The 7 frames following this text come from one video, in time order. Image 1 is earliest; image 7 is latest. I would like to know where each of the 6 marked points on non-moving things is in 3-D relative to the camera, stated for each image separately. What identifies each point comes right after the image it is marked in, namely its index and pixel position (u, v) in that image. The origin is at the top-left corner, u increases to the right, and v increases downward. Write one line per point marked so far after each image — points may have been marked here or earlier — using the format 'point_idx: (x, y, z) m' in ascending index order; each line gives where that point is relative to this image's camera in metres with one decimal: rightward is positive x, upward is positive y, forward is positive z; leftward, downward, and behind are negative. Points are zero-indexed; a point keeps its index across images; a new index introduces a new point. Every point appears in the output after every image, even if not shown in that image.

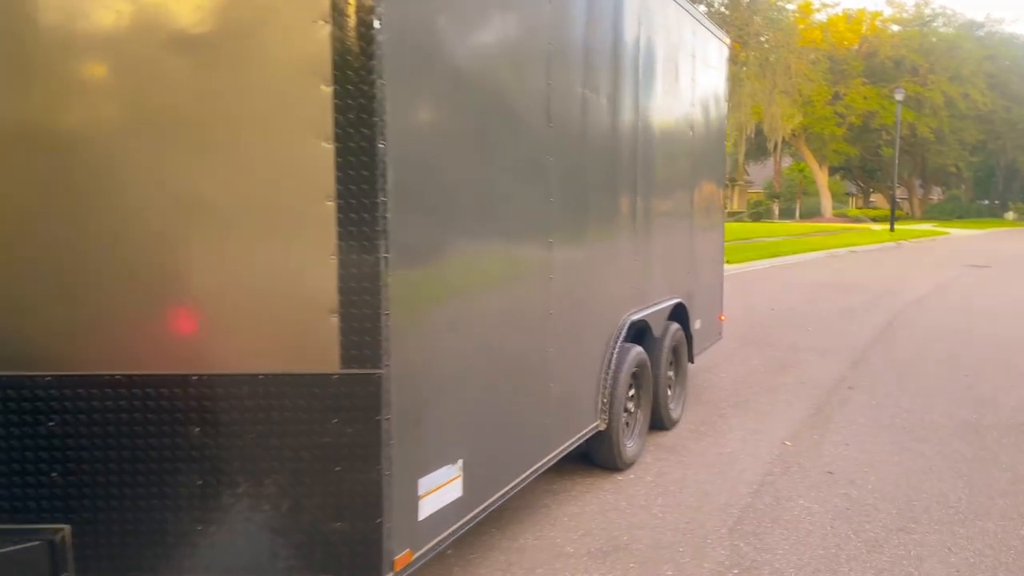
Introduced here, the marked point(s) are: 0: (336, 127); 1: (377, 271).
0: (-0.6, +0.5, +2.6) m
1: (-0.4, +0.1, +2.6) m
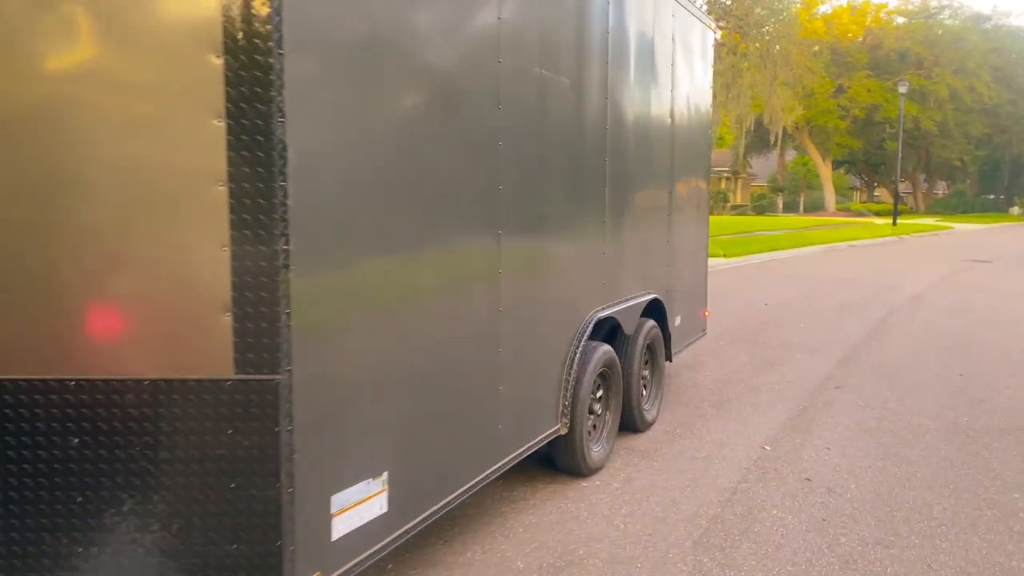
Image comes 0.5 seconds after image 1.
0: (-0.8, +0.5, +2.3) m
1: (-0.7, +0.1, +2.3) m
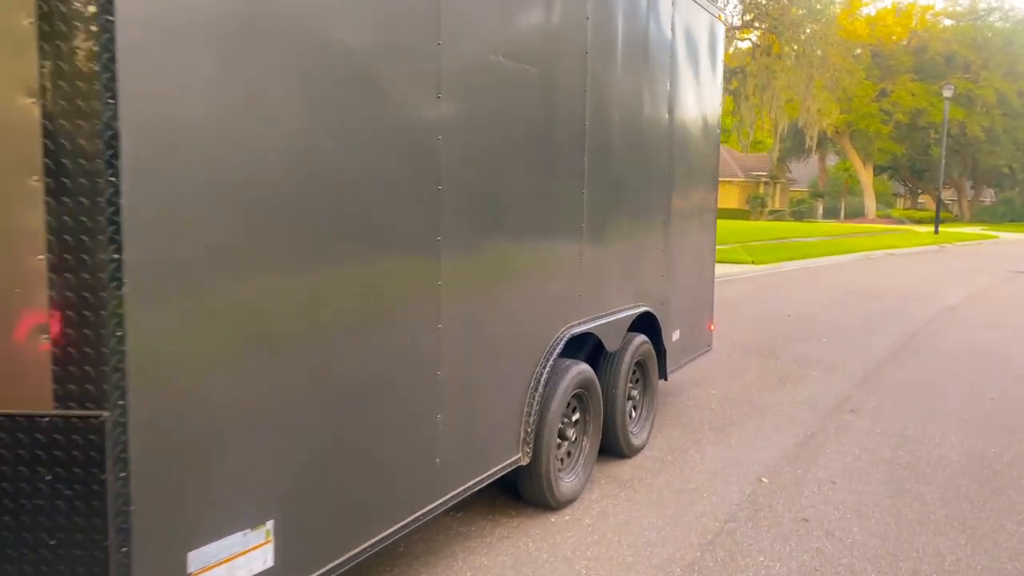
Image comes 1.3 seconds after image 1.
0: (-1.1, +0.5, +1.9) m
1: (-0.9, 0.0, +1.9) m
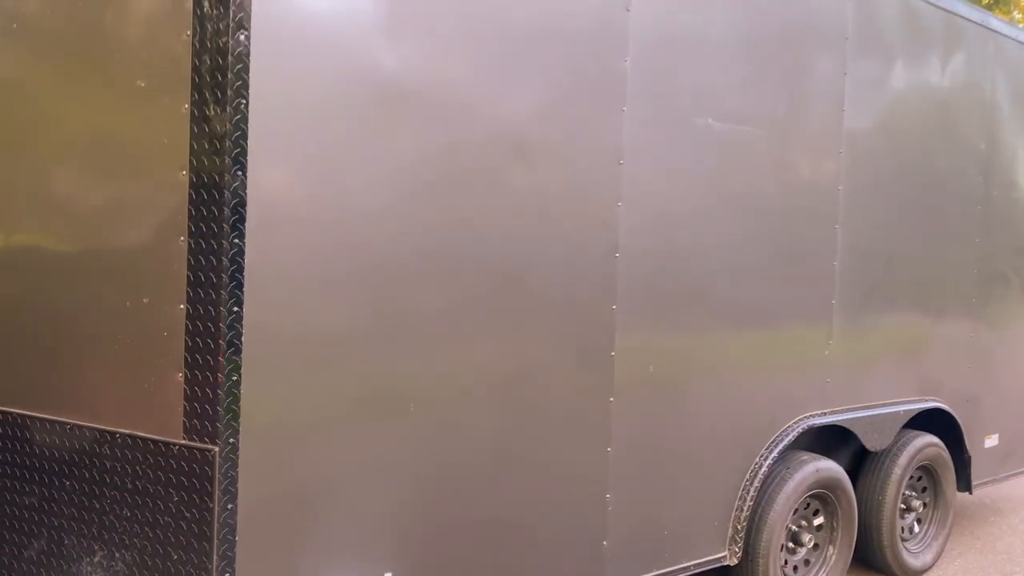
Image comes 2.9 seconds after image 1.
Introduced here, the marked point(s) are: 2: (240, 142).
0: (-0.8, +0.3, +2.2) m
1: (-0.7, -0.1, +2.2) m
2: (-0.7, +0.4, +2.2) m
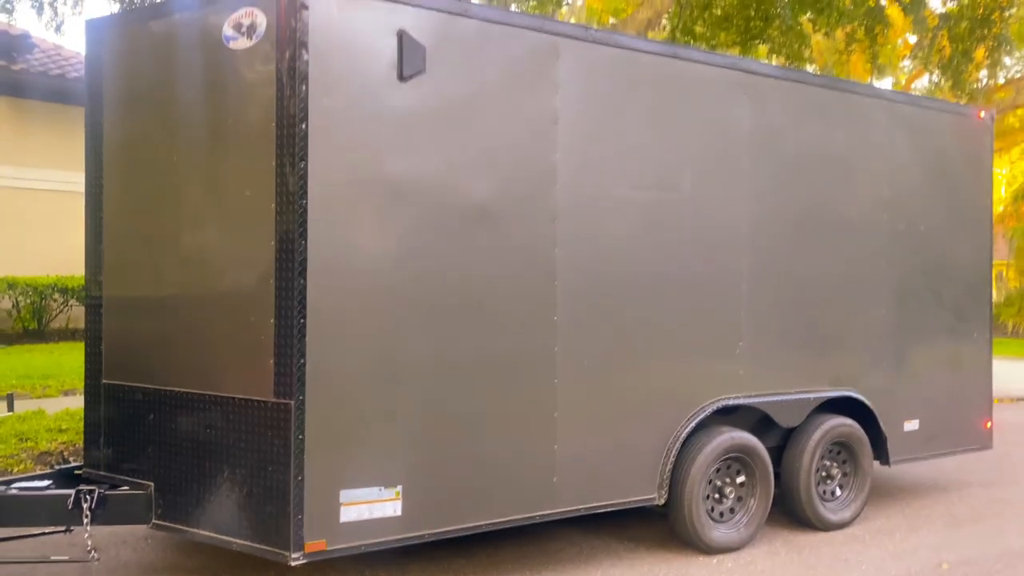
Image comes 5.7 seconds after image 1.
0: (-1.1, +0.2, +3.8) m
1: (-1.0, -0.2, +3.8) m
2: (-0.9, +0.3, +3.8) m
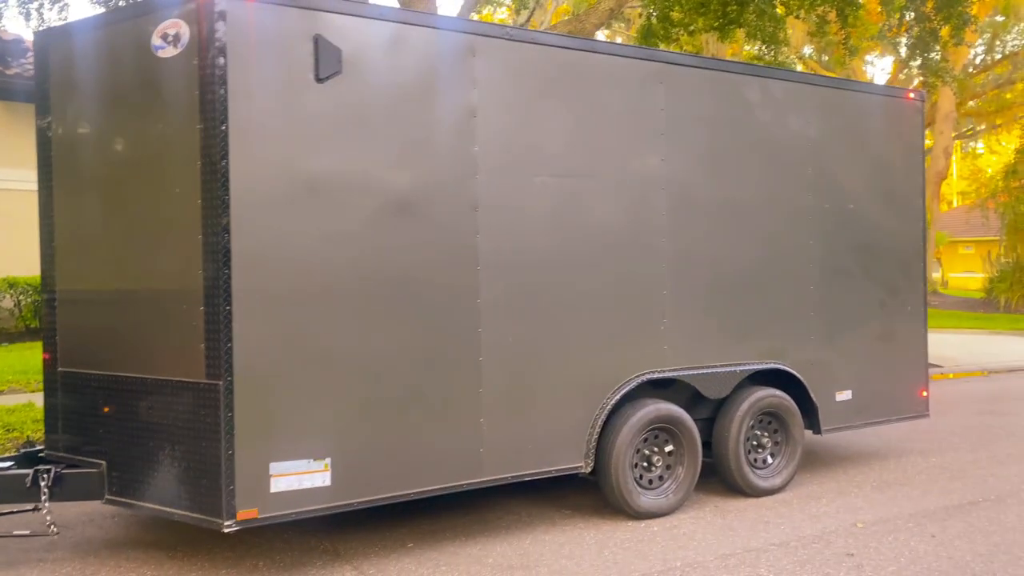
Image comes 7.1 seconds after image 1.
0: (-1.5, +0.3, +4.1) m
1: (-1.4, -0.1, +4.1) m
2: (-1.4, +0.3, +4.1) m
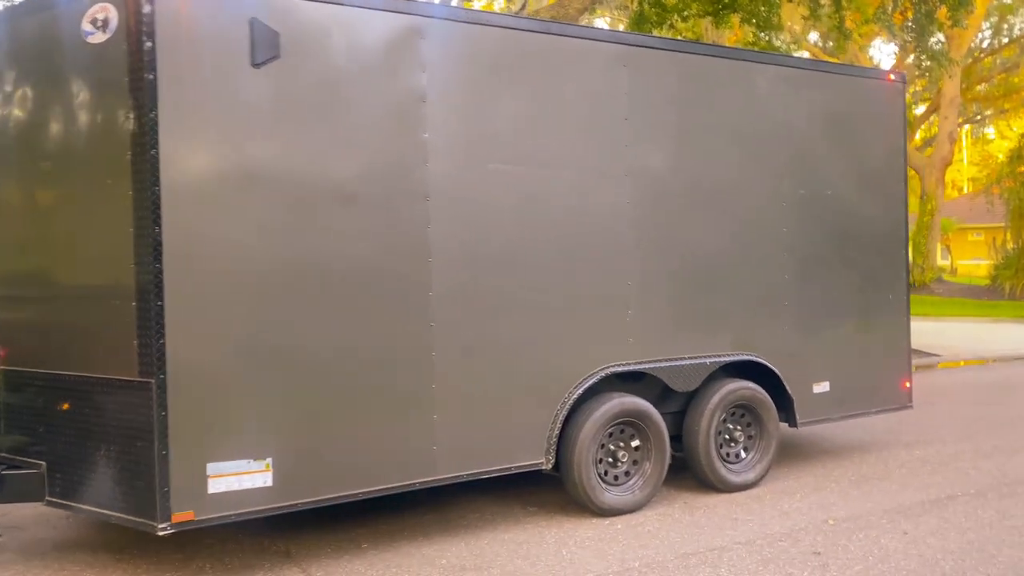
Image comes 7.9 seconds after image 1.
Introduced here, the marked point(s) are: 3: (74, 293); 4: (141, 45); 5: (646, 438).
0: (-1.8, +0.3, +4.0) m
1: (-1.7, -0.1, +3.9) m
2: (-1.6, +0.4, +3.9) m
3: (-2.2, 0.0, +4.3) m
4: (-1.7, +1.1, +3.9) m
5: (+0.8, -0.9, +5.3) m
